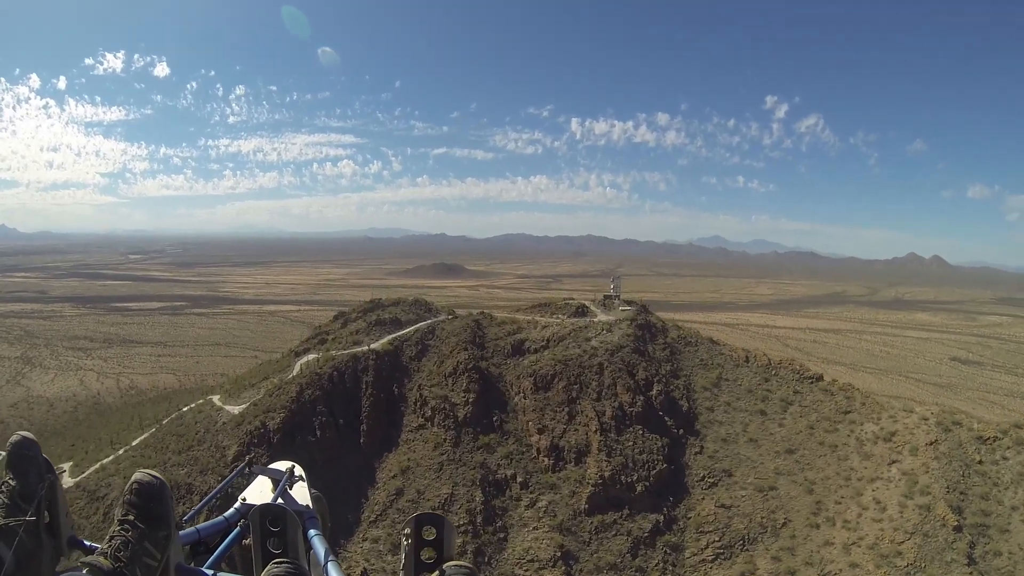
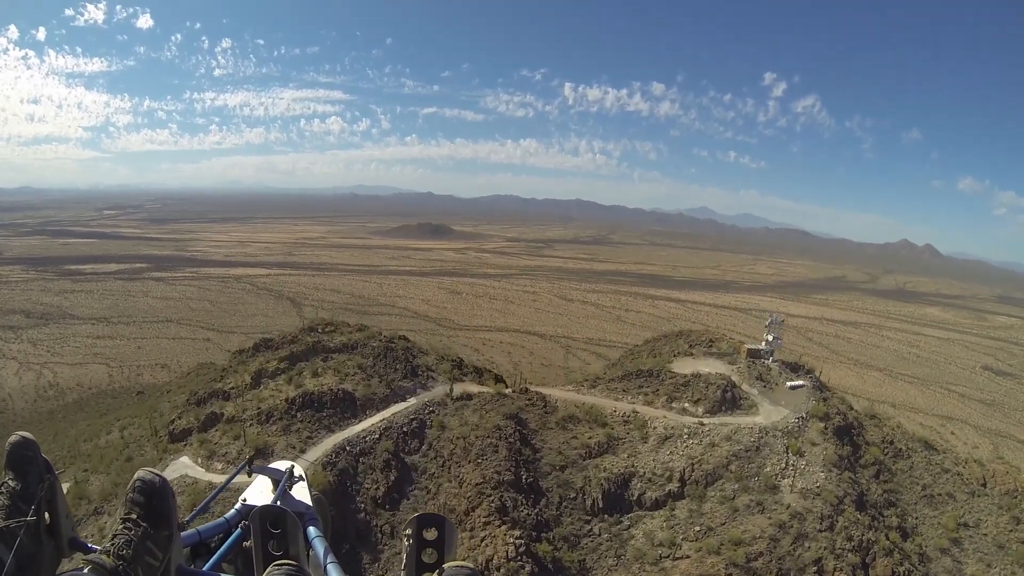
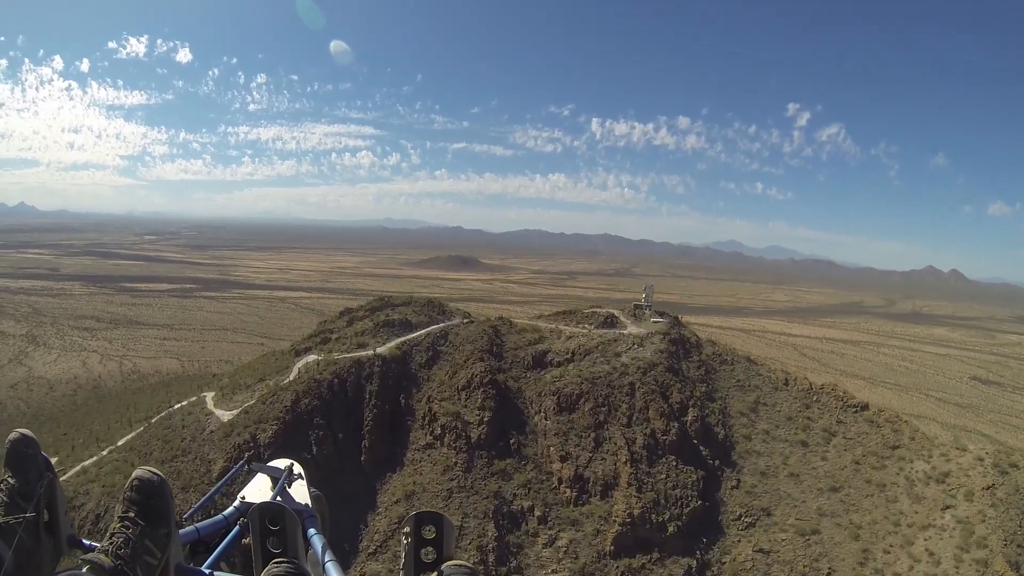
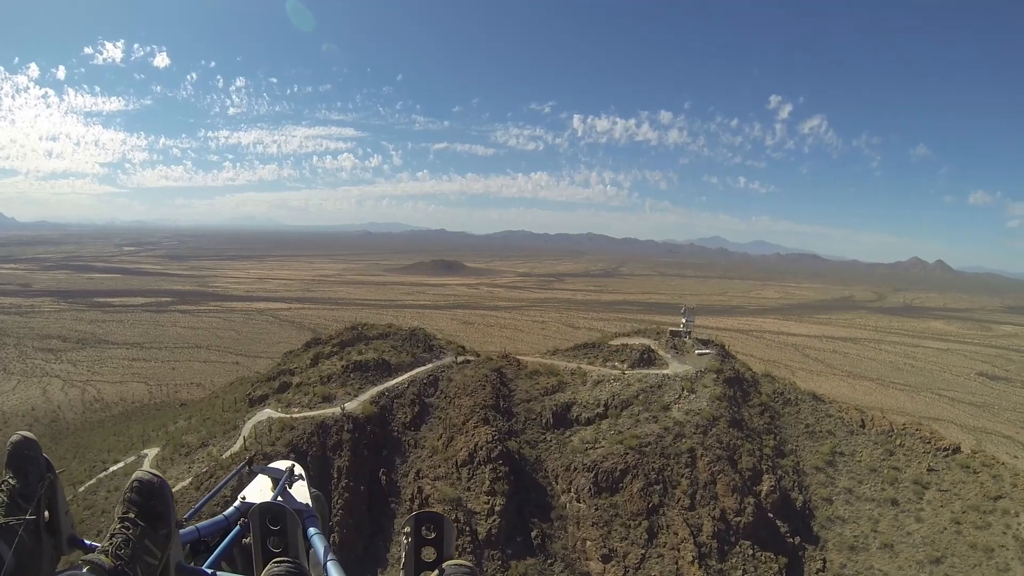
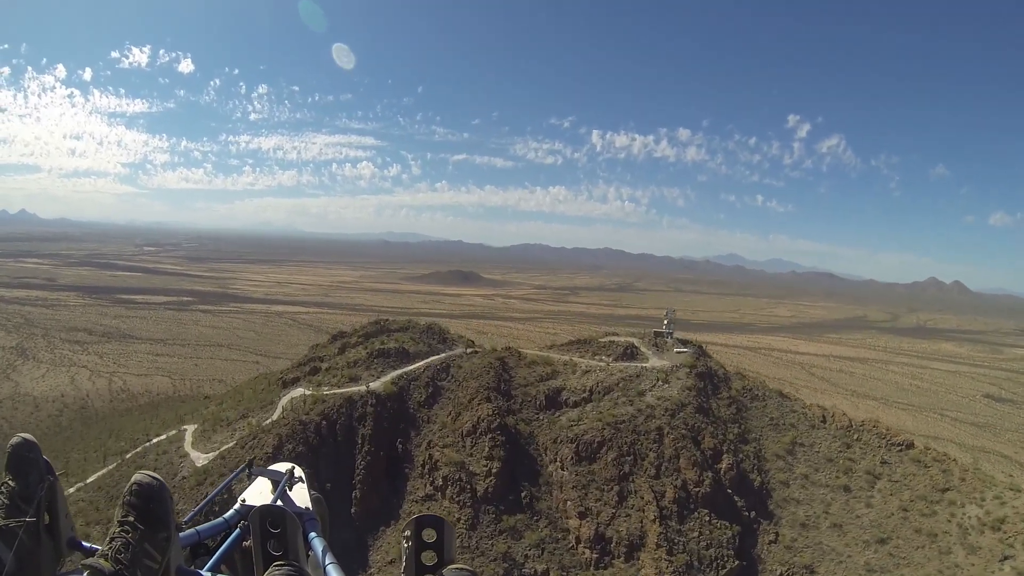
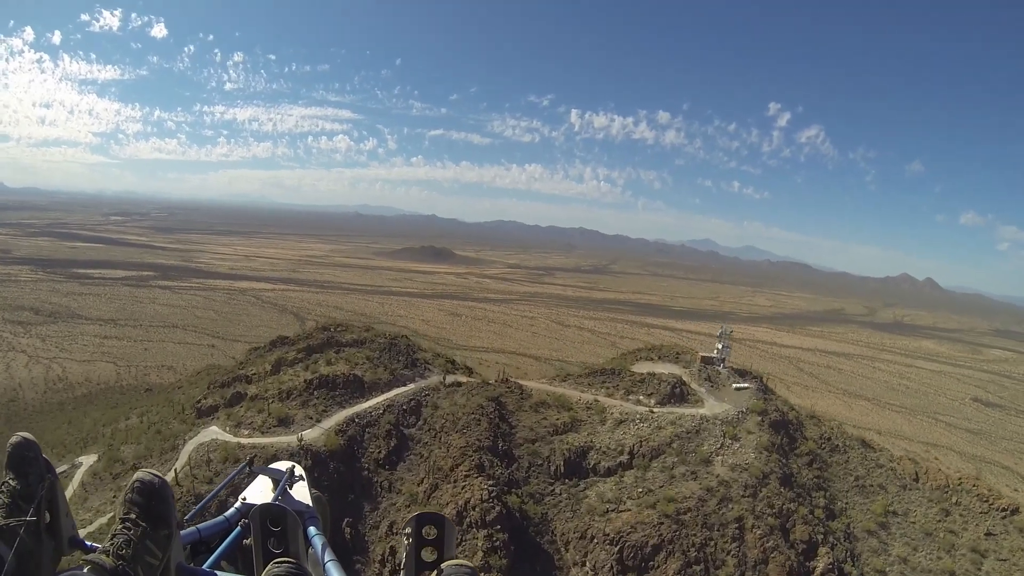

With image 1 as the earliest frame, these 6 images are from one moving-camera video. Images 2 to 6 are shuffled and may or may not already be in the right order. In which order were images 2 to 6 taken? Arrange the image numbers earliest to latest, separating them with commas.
3, 5, 4, 6, 2
